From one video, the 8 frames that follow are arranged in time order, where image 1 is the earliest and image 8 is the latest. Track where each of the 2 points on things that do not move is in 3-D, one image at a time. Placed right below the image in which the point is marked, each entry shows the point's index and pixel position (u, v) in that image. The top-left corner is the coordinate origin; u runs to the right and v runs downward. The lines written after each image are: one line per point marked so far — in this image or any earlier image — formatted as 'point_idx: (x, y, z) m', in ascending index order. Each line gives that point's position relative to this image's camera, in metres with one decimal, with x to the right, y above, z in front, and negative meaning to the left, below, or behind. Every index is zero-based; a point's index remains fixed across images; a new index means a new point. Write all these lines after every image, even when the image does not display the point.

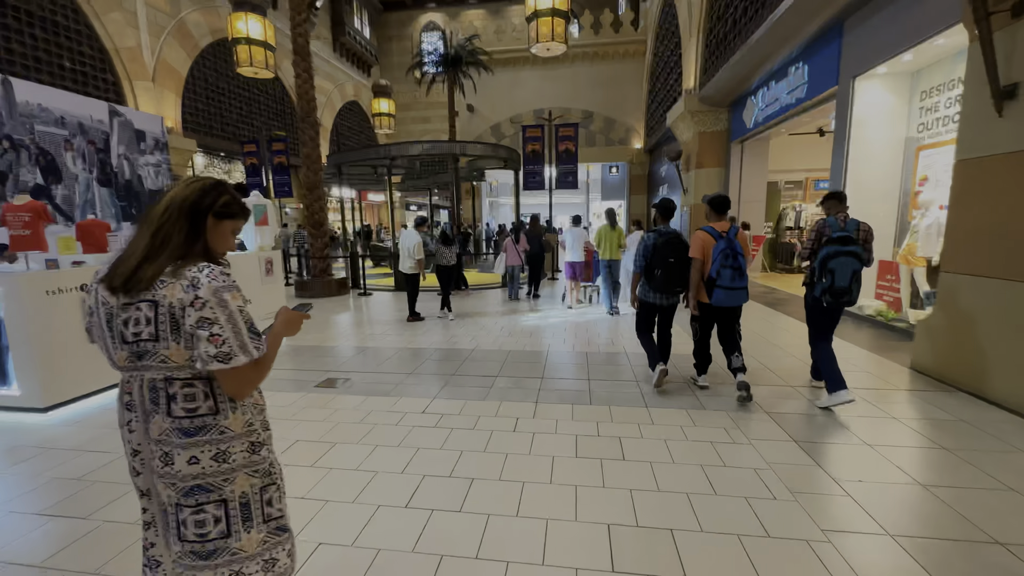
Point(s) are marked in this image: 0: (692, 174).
0: (+5.1, +3.2, +12.1) m
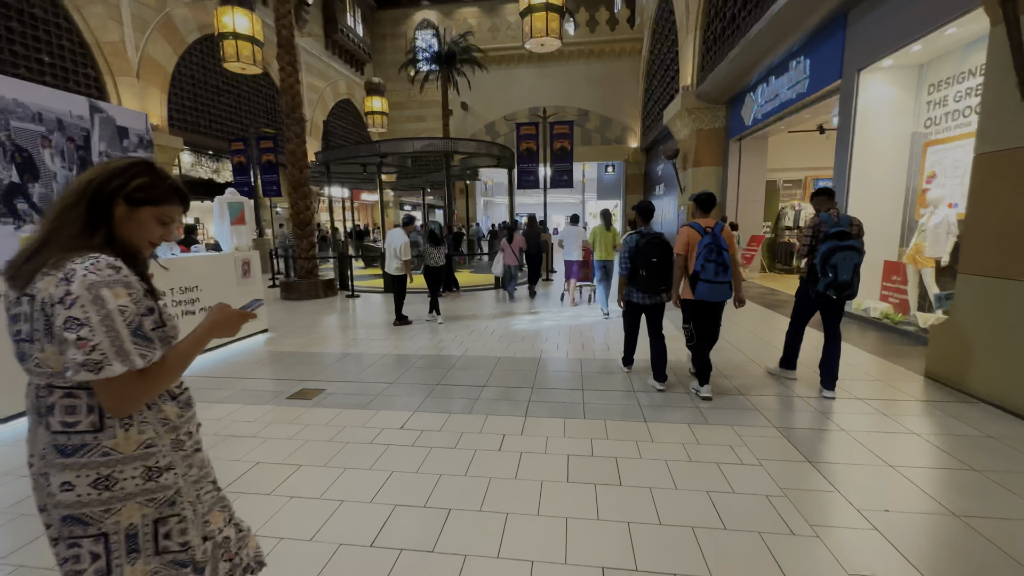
0: (+4.9, +3.2, +11.9) m
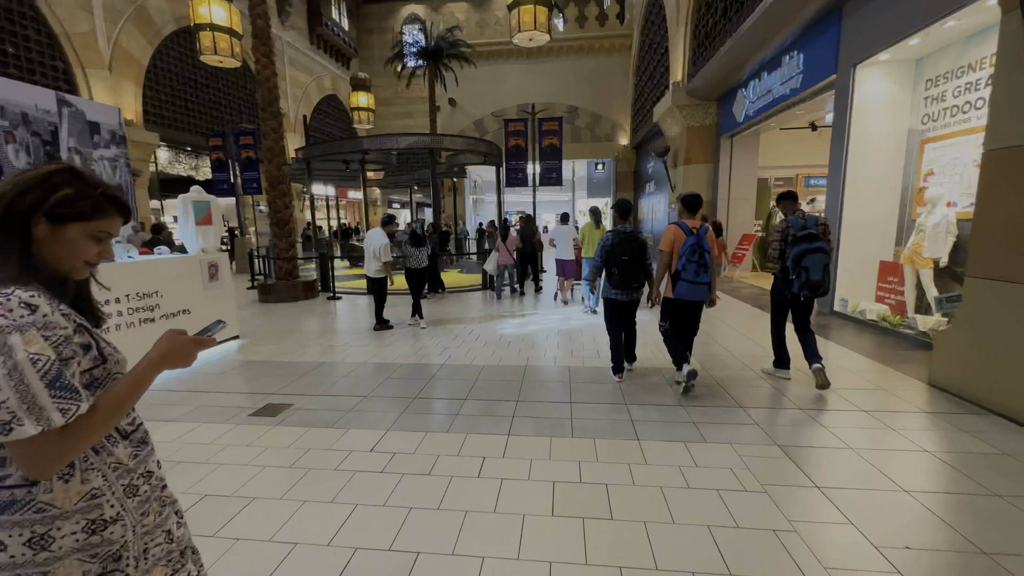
0: (+4.6, +3.2, +11.7) m
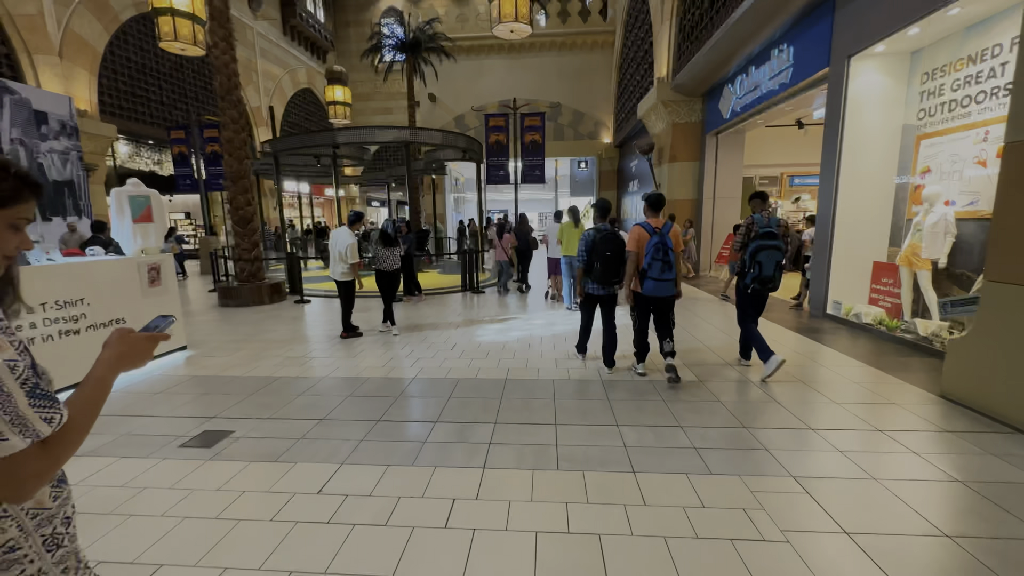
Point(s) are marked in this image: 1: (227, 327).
0: (+4.1, +3.2, +11.4) m
1: (-4.5, -0.6, +6.8) m
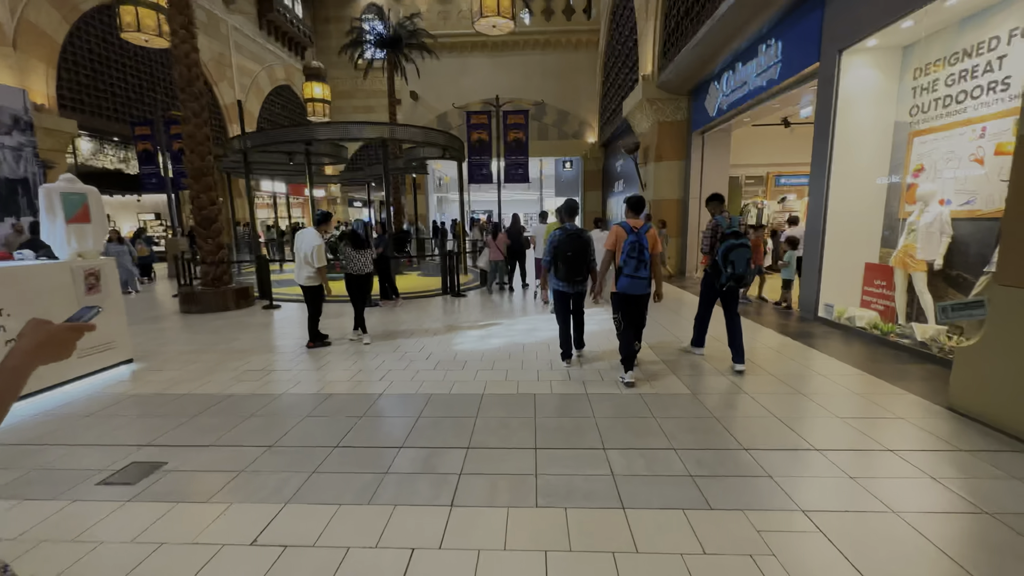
0: (+3.6, +3.2, +11.2) m
1: (-4.8, -0.7, +6.3) m
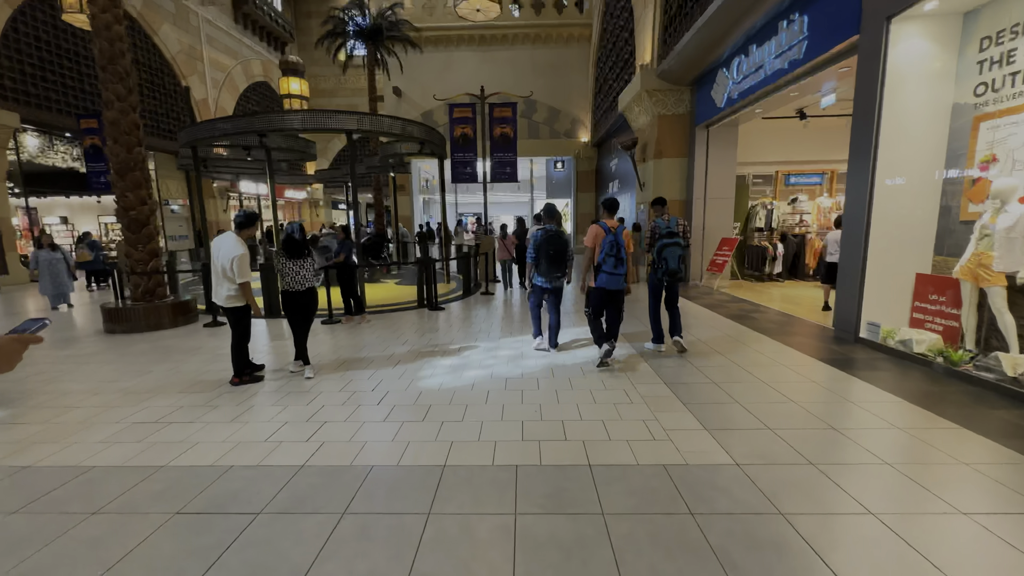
0: (+3.3, +2.9, +10.3) m
1: (-5.0, -0.9, +5.1) m
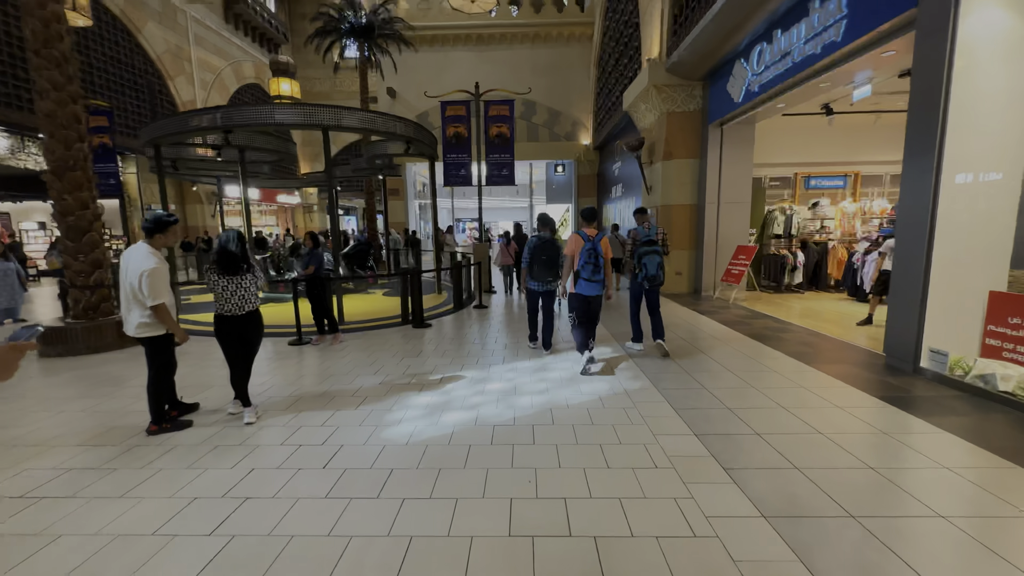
0: (+3.2, +2.7, +9.5) m
1: (-5.1, -1.1, +4.3) m
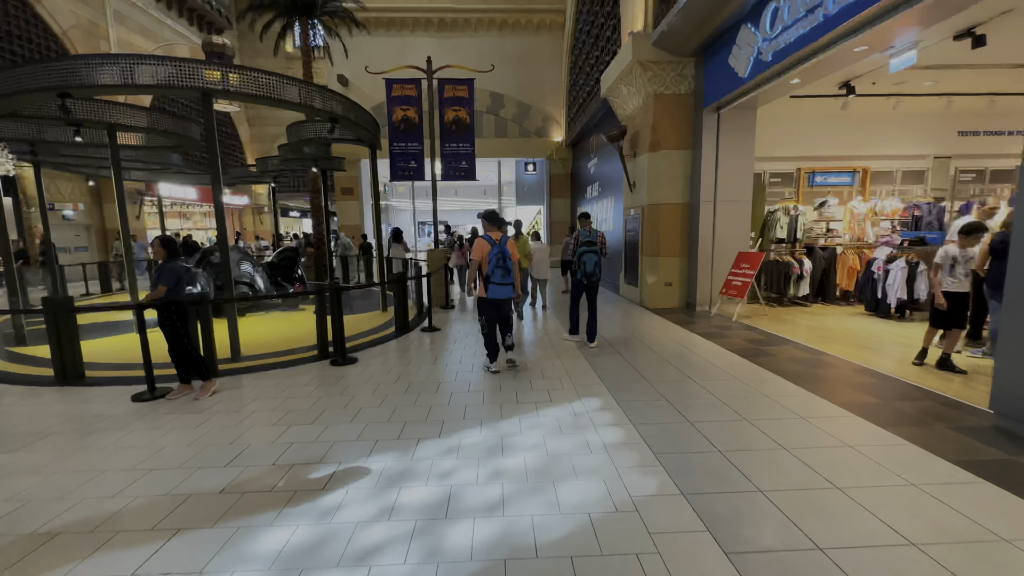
0: (+2.5, +2.4, +8.0) m
1: (-5.5, -1.4, +2.3) m
